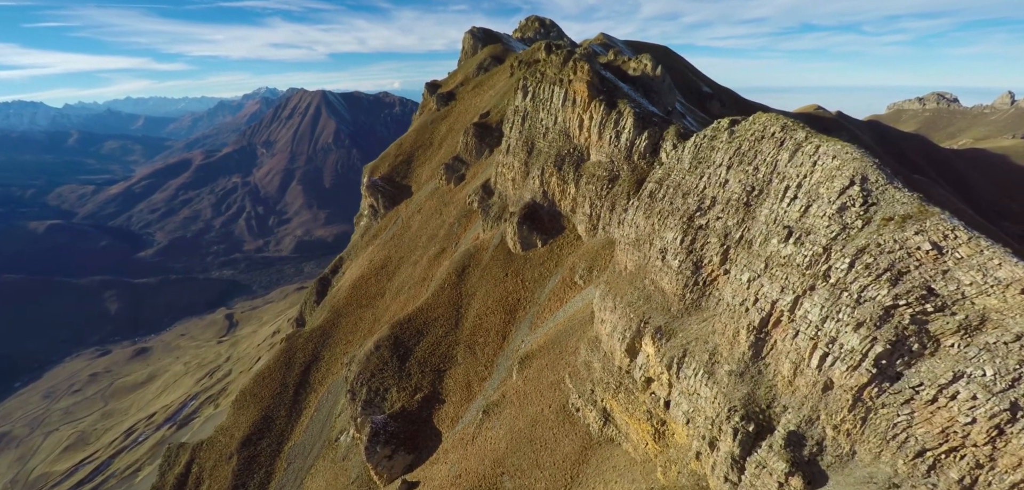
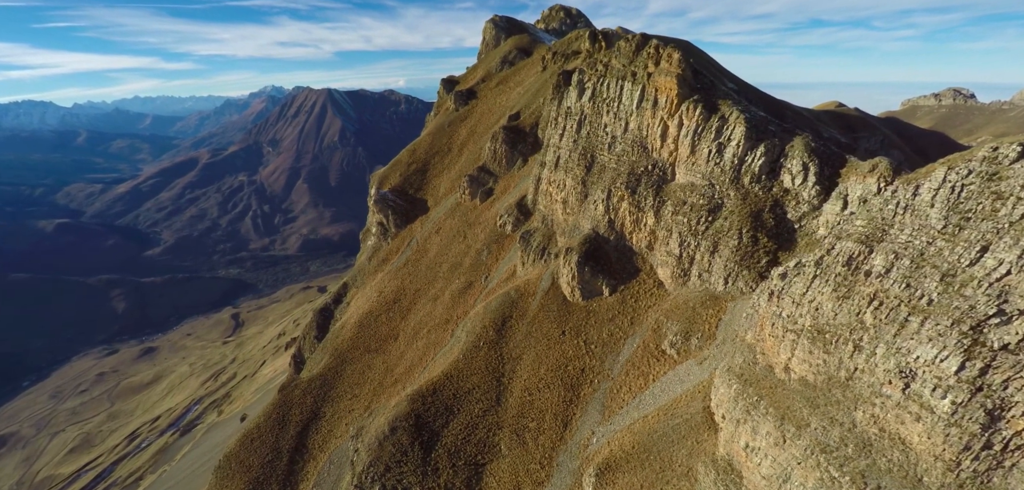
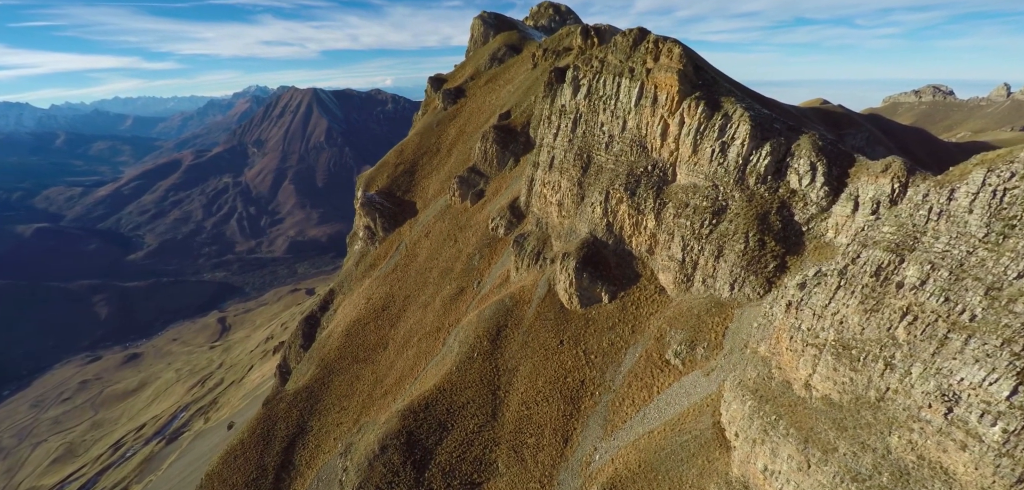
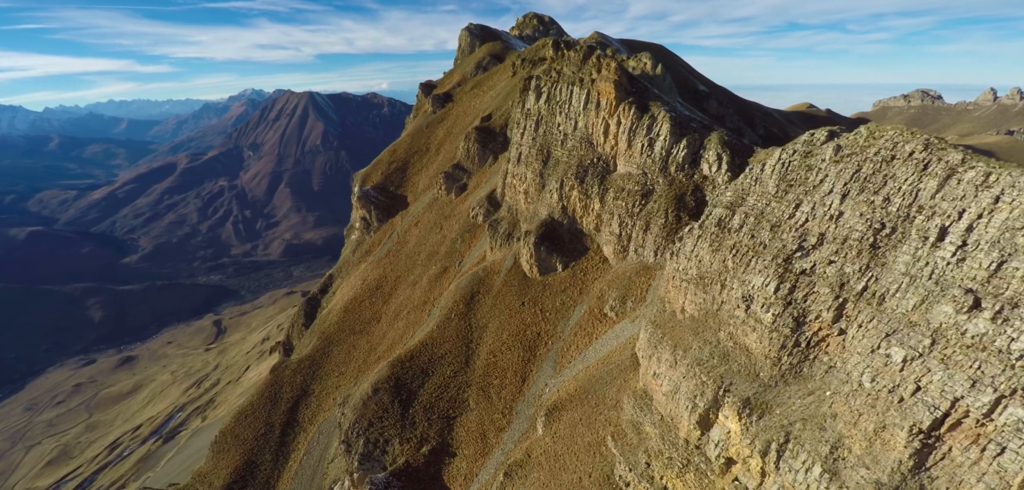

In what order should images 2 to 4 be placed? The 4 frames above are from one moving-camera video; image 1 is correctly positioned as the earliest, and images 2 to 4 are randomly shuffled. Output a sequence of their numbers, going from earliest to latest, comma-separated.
4, 2, 3
